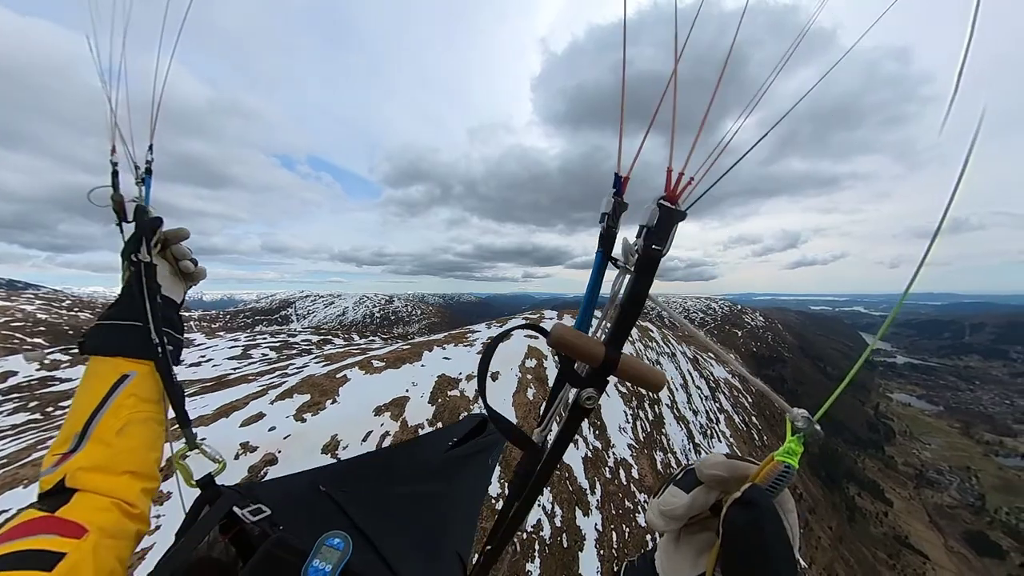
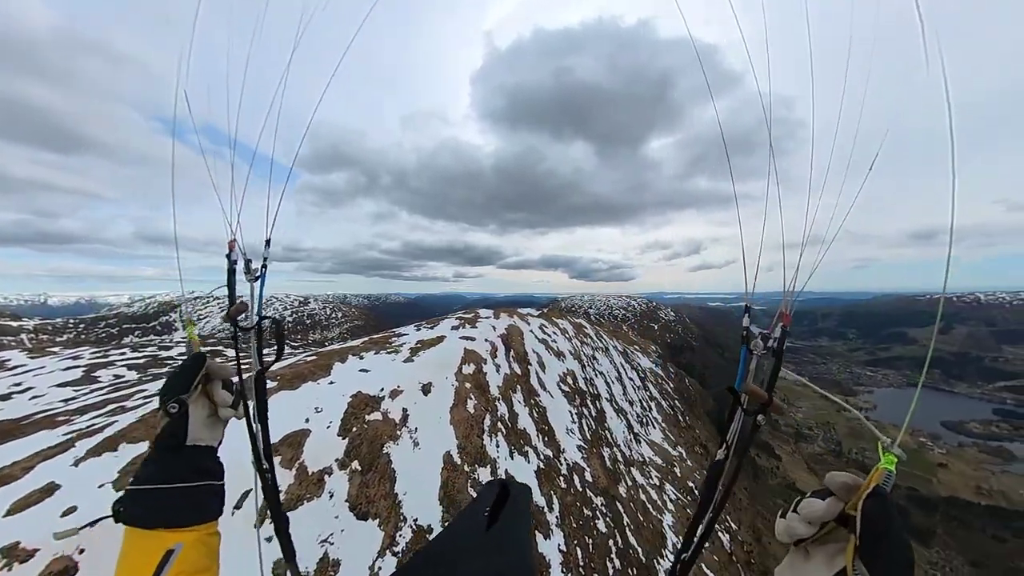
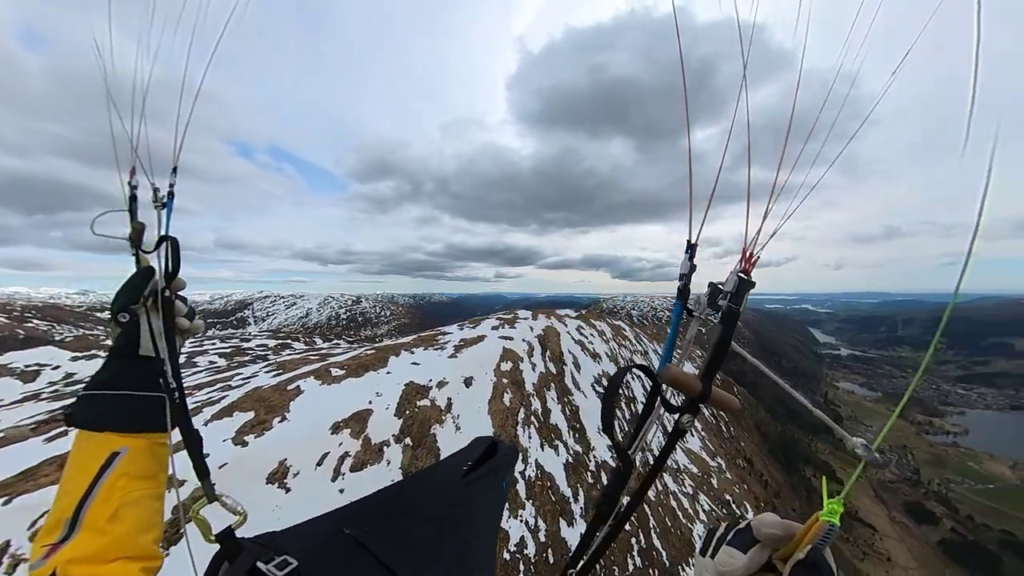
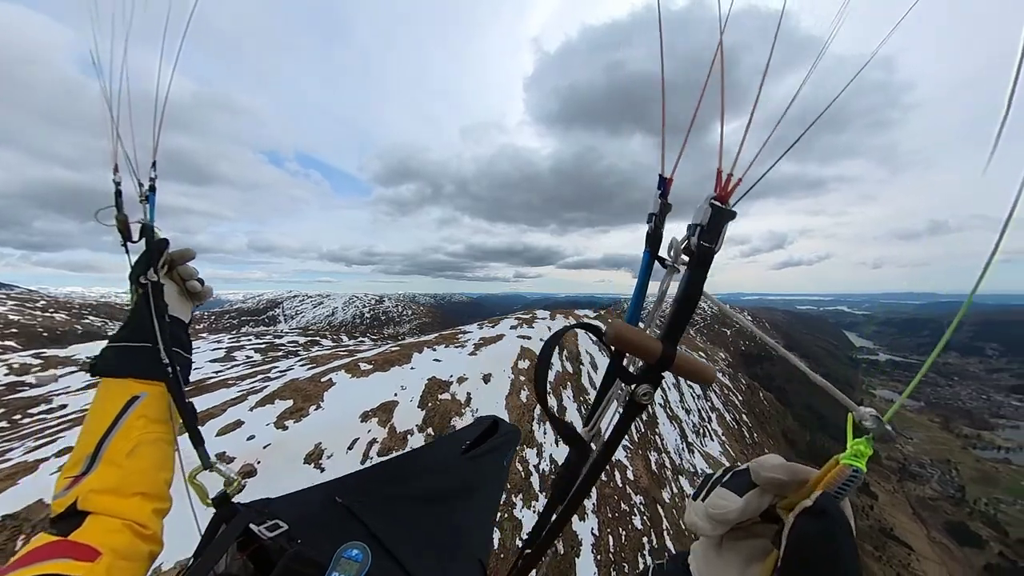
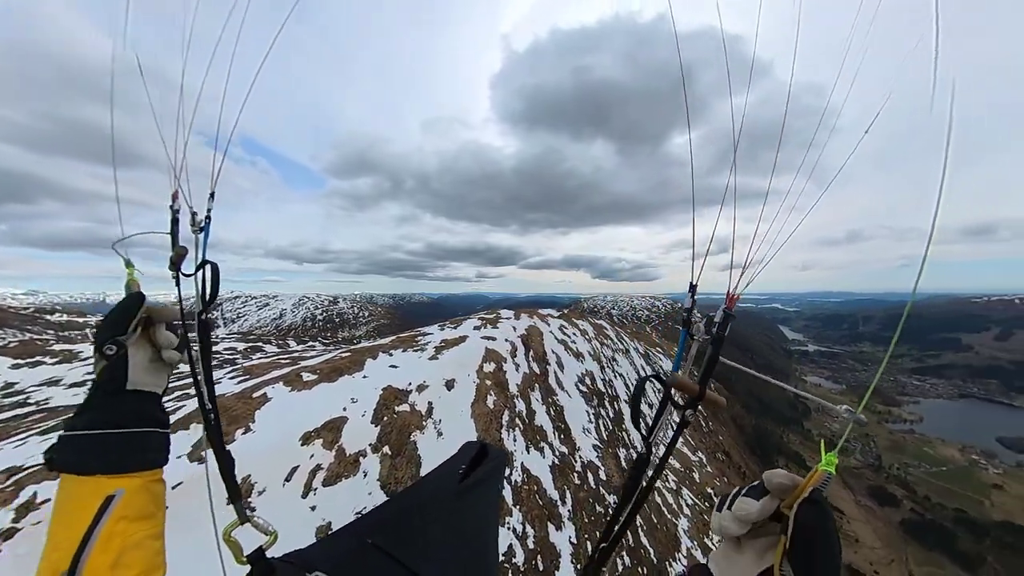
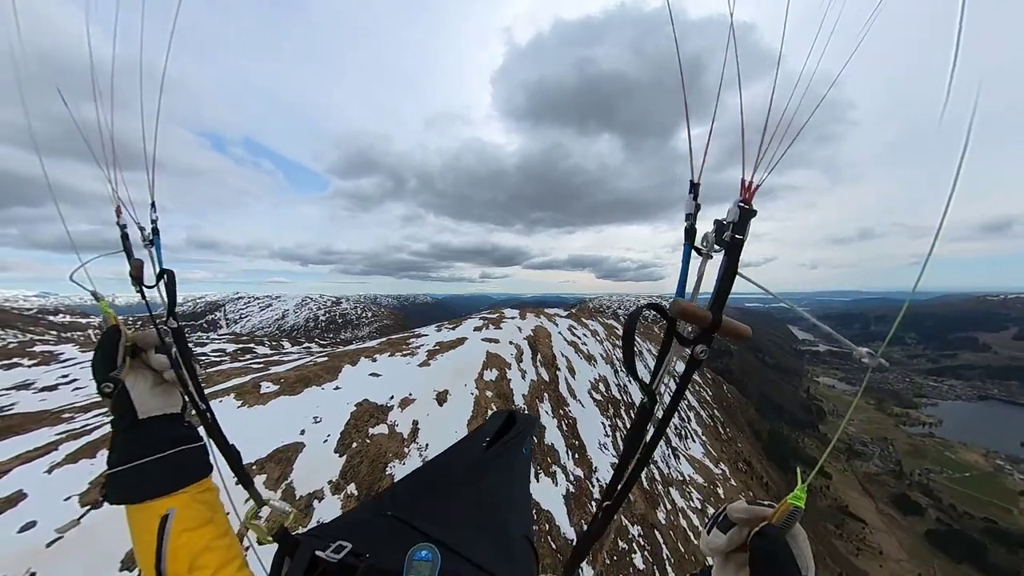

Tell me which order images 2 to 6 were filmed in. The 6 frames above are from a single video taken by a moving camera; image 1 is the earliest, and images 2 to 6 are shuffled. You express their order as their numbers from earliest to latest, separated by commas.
4, 3, 5, 2, 6
